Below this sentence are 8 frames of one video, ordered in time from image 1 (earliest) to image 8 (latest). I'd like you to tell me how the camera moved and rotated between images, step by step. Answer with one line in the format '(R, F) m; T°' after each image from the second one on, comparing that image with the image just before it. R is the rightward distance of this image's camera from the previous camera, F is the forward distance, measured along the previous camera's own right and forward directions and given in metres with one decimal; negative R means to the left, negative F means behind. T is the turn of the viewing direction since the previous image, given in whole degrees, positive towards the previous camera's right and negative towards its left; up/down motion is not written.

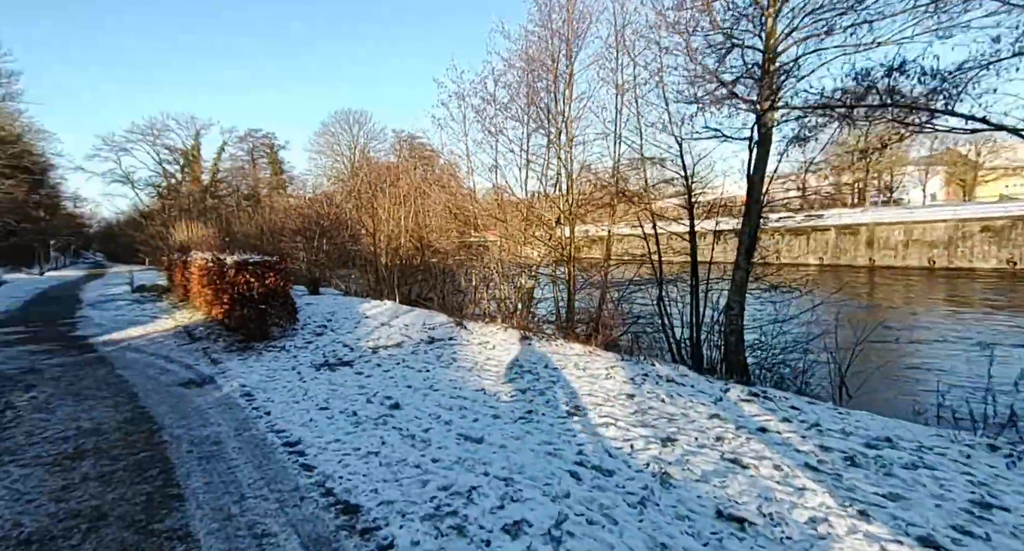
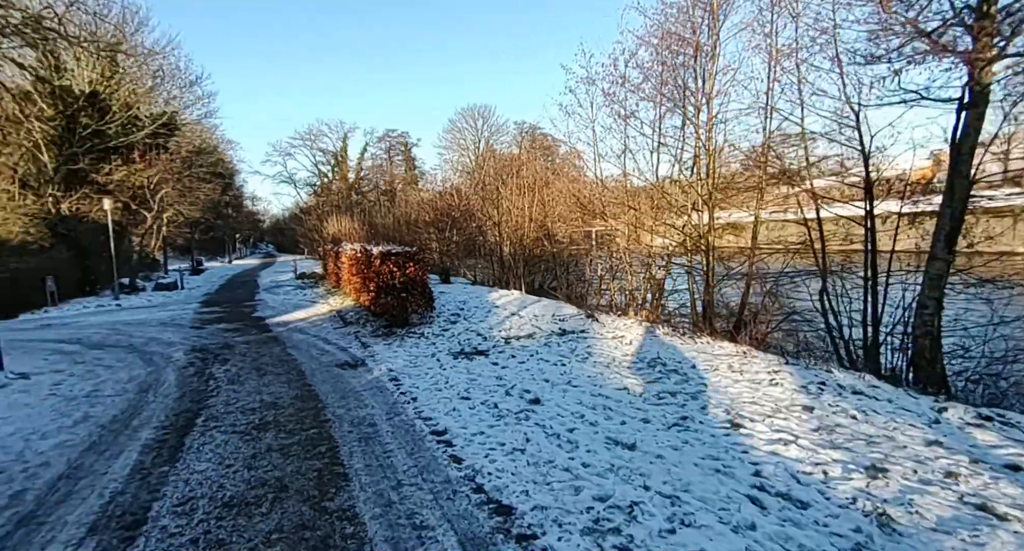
(-0.3, +0.2) m; -14°
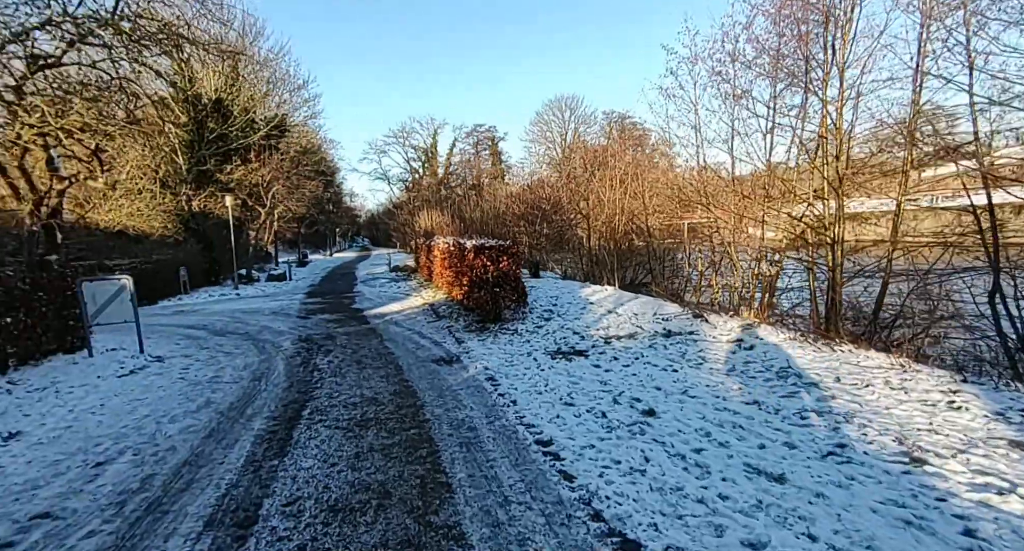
(-0.2, +0.4) m; -10°
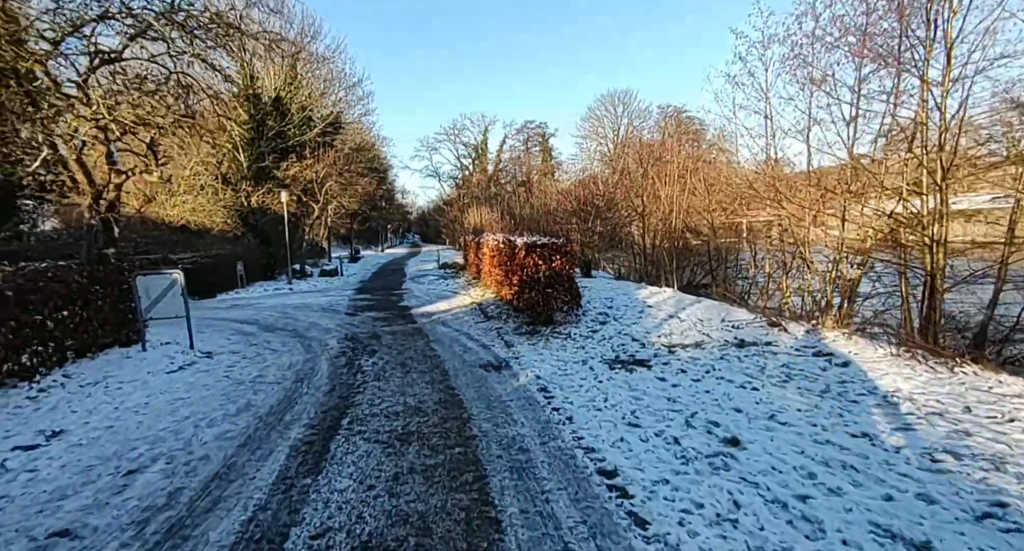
(-0.1, +0.5) m; -6°
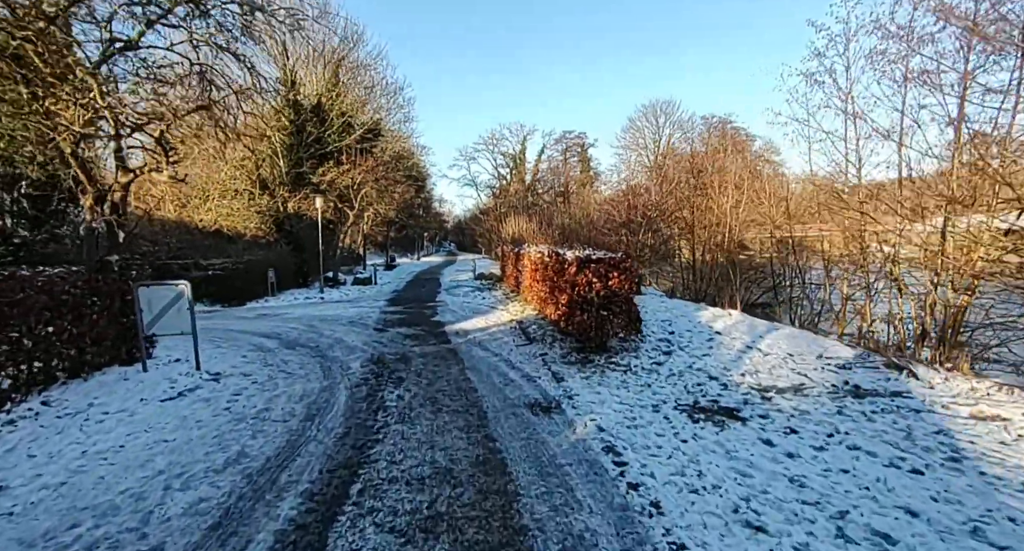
(-0.2, +1.1) m; -4°
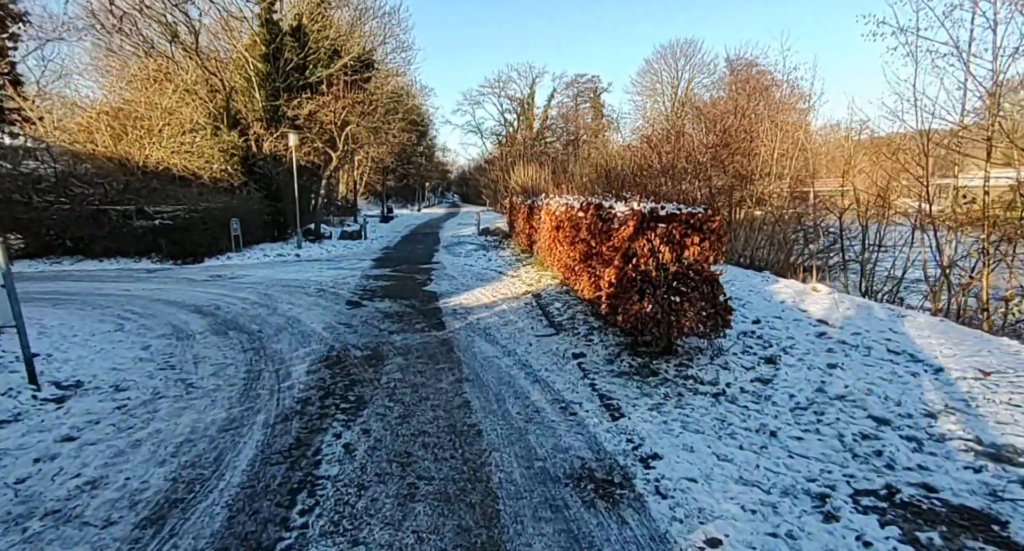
(-0.2, +2.4) m; 0°
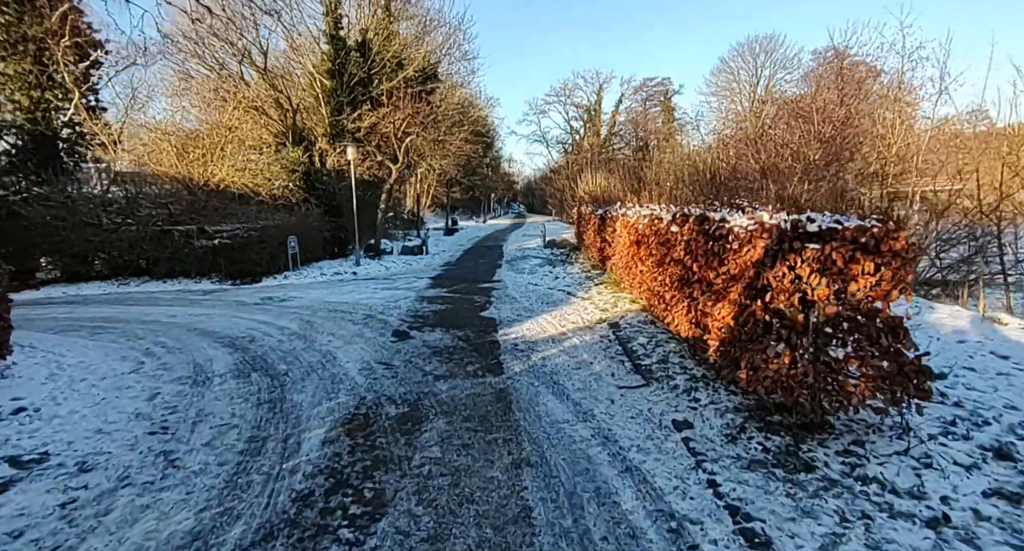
(-0.1, +1.2) m; -8°
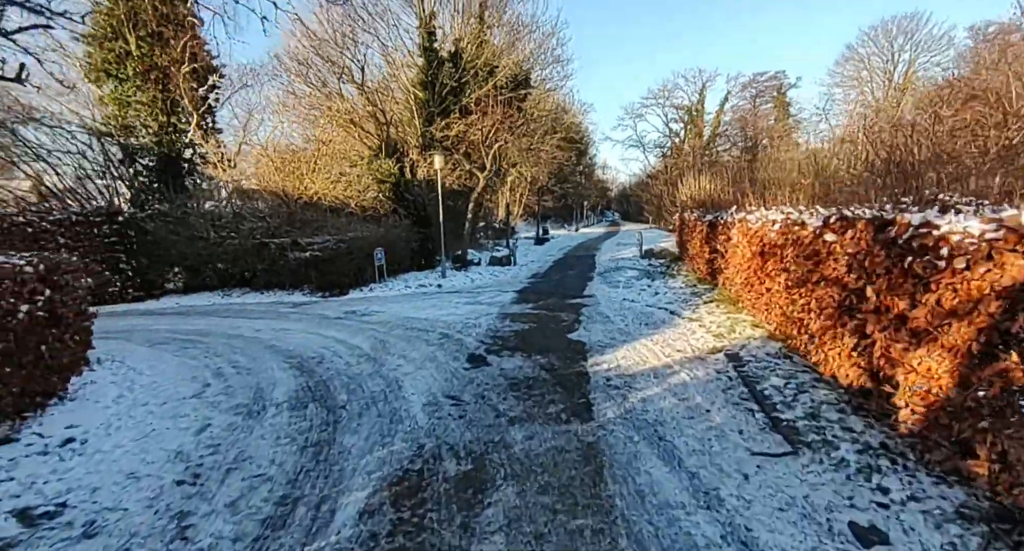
(0.0, +0.9) m; -11°
